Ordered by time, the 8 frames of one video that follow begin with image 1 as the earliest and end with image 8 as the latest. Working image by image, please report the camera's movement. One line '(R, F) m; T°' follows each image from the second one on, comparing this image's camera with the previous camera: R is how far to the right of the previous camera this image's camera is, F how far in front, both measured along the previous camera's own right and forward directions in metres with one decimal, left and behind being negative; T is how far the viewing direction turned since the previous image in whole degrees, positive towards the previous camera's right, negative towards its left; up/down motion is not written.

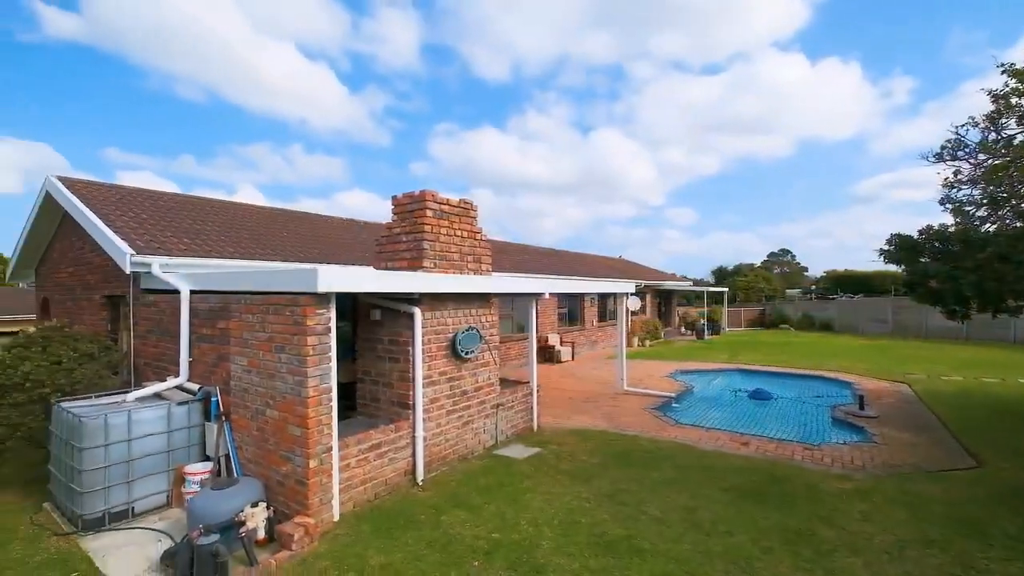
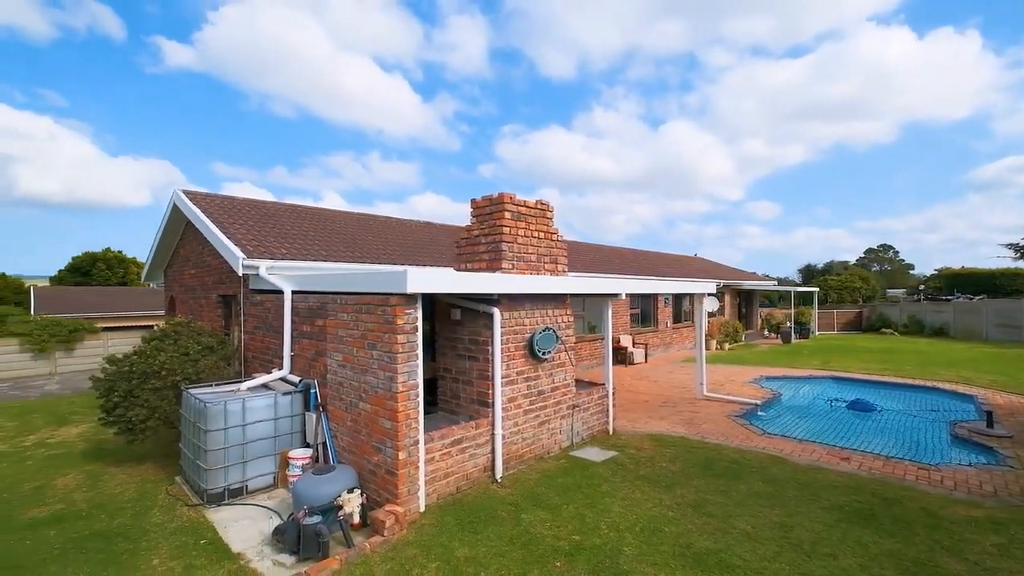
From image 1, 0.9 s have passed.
(-0.1, 0.0) m; -8°
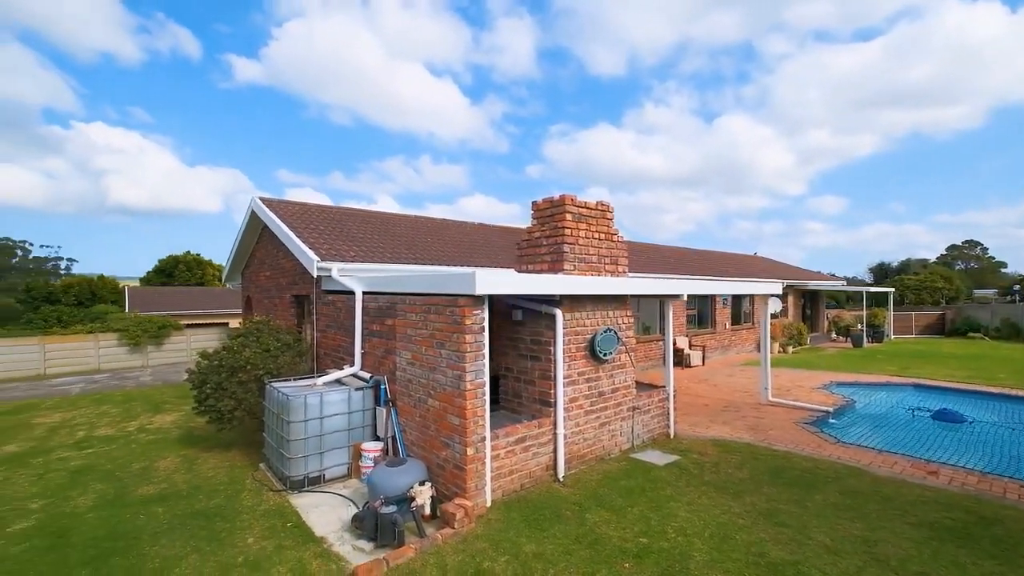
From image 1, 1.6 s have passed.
(-0.2, -0.1) m; -6°
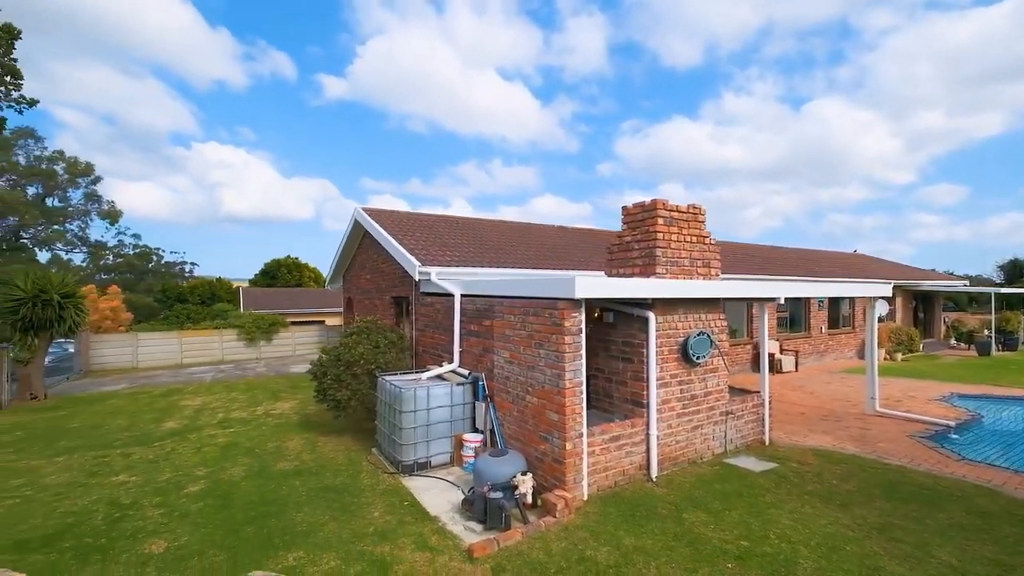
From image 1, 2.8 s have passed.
(-0.3, -0.3) m; -9°
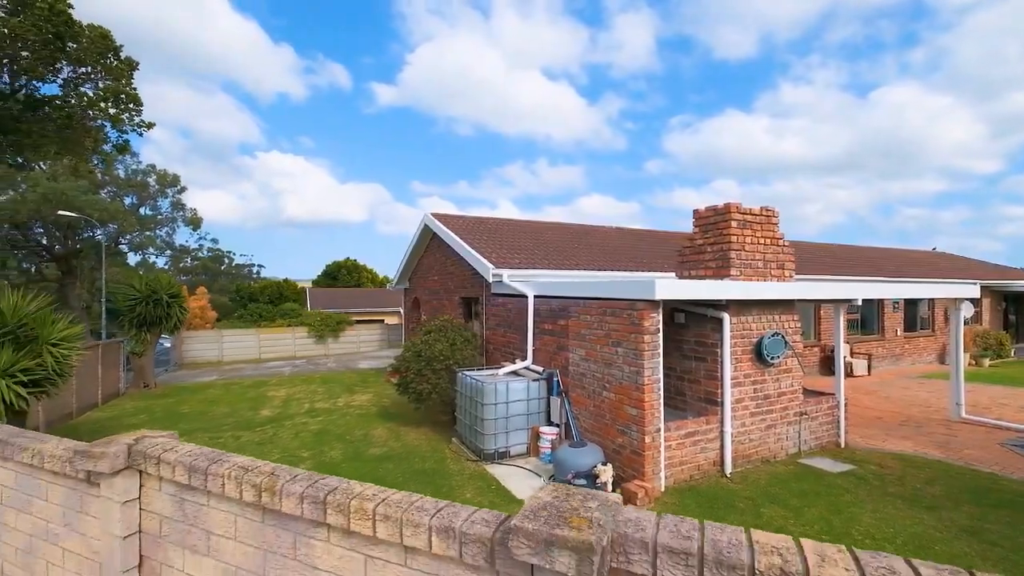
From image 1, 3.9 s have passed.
(-0.4, -0.4) m; -6°
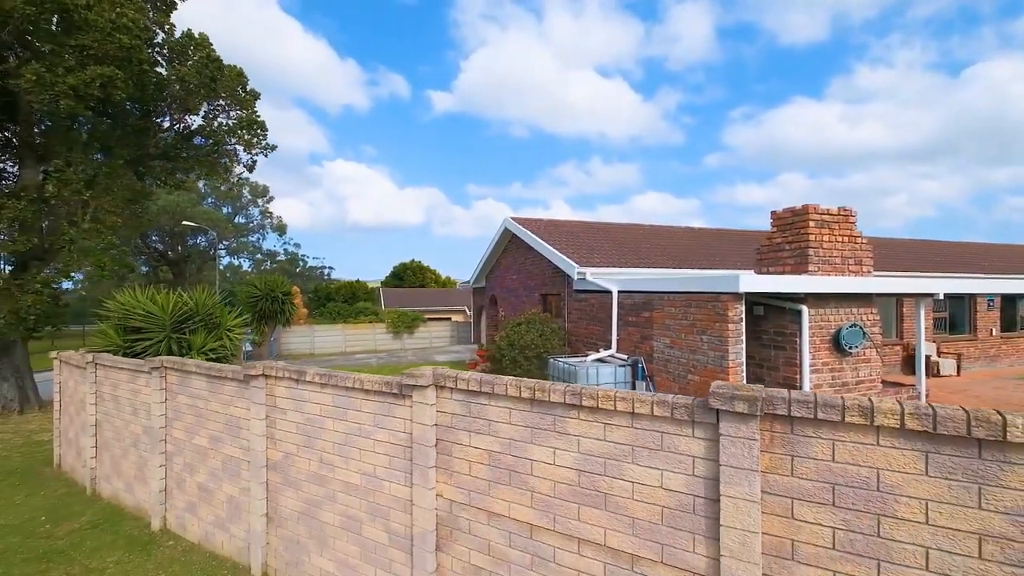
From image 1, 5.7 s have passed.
(-0.6, -1.0) m; -7°
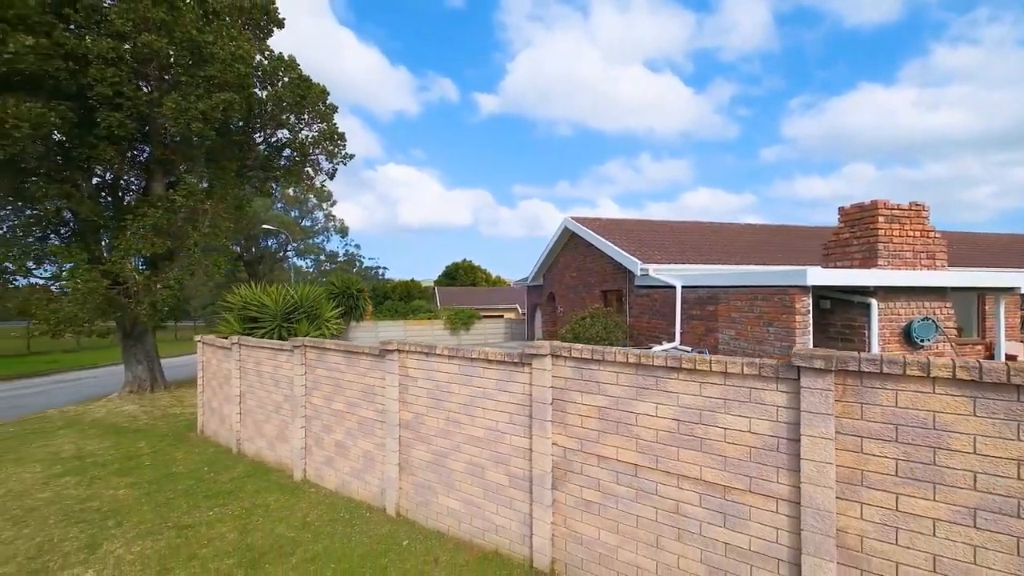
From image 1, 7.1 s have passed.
(-0.4, -0.7) m; -6°
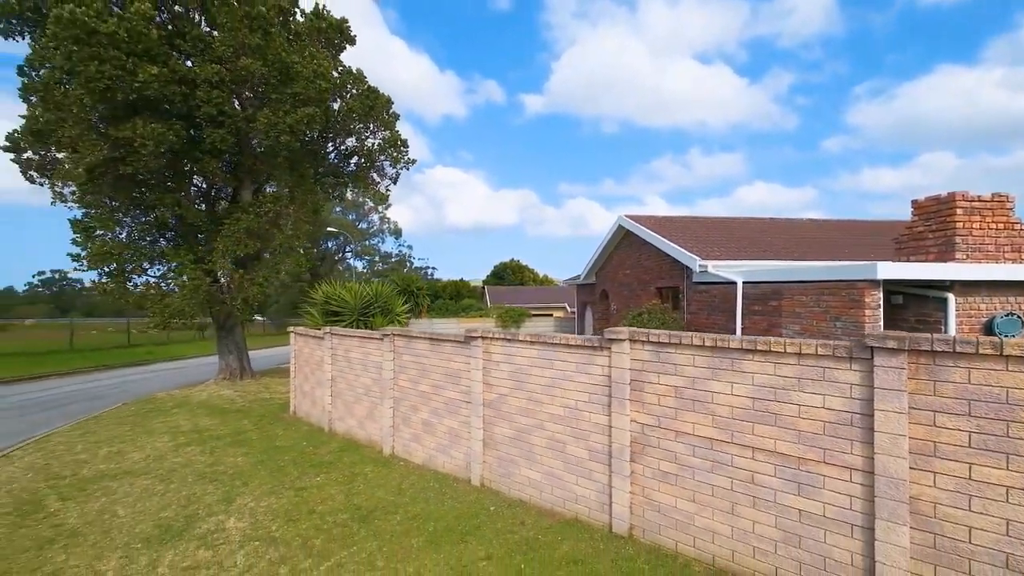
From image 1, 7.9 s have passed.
(-0.3, -0.4) m; -6°
